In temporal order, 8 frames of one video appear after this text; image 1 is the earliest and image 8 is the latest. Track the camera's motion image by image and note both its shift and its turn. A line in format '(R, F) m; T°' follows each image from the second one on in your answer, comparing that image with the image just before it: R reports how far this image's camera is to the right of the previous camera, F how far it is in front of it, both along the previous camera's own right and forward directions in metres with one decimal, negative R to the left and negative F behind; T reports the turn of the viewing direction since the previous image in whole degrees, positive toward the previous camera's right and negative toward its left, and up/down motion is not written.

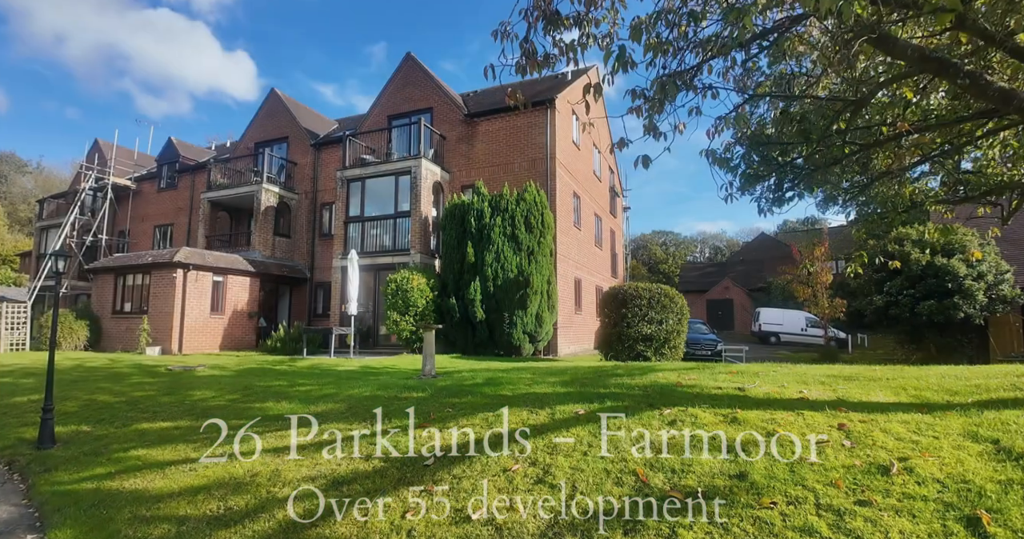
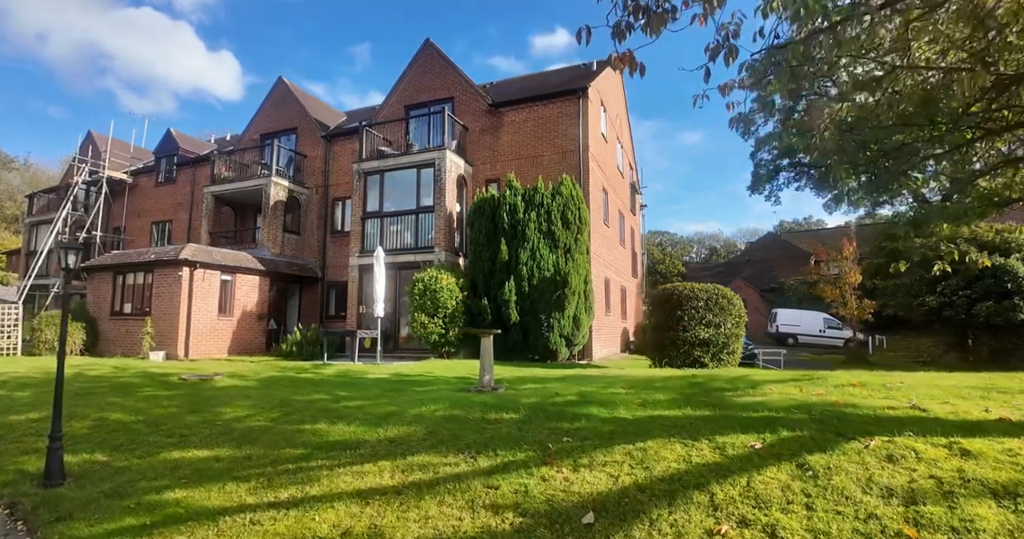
(-1.2, +1.1) m; +1°
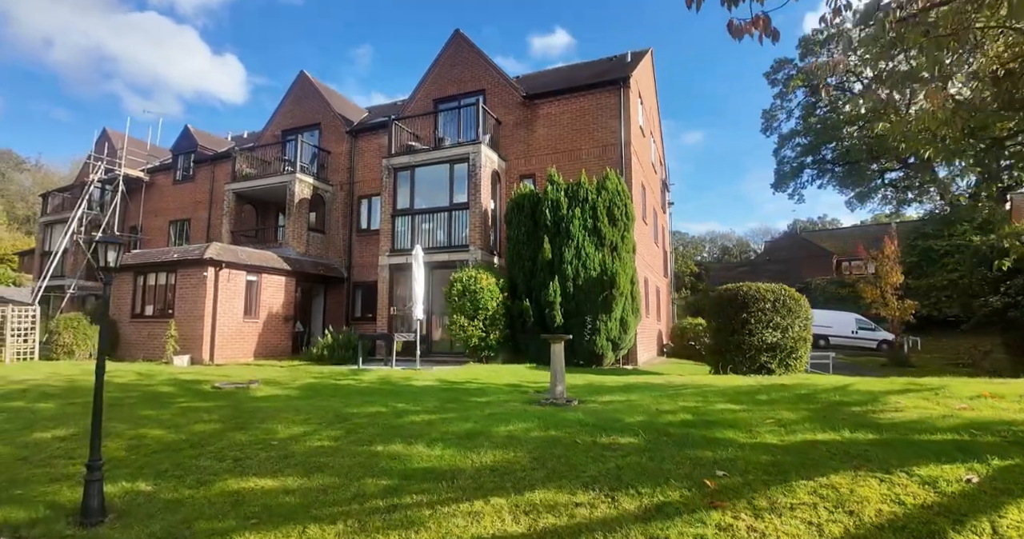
(-0.9, +0.8) m; -1°
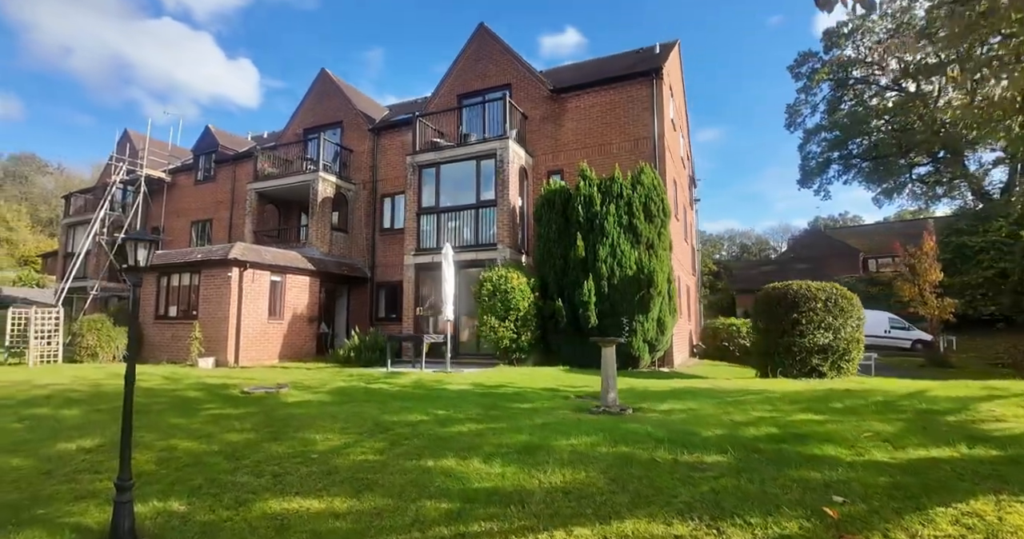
(-0.4, +0.5) m; -1°
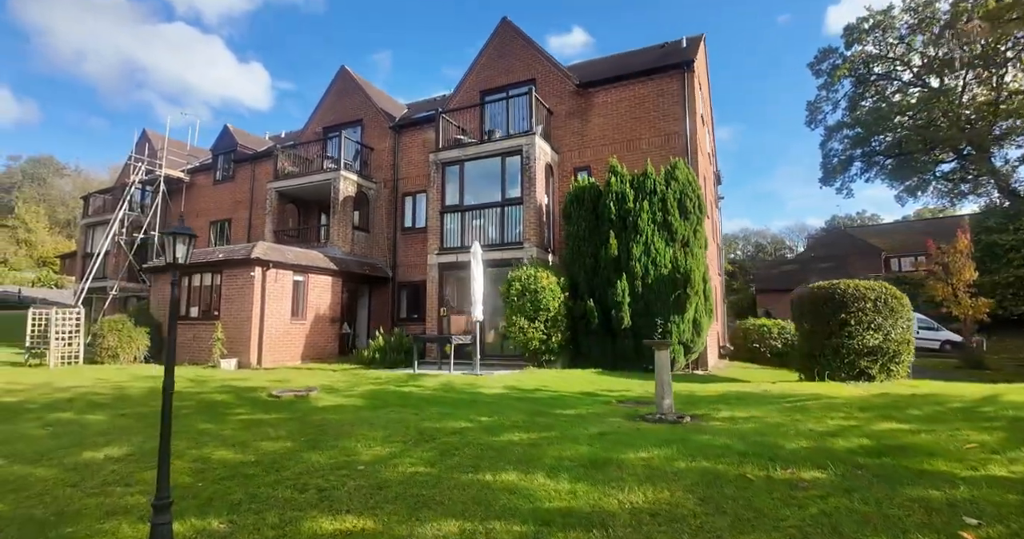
(-0.4, +0.4) m; -1°
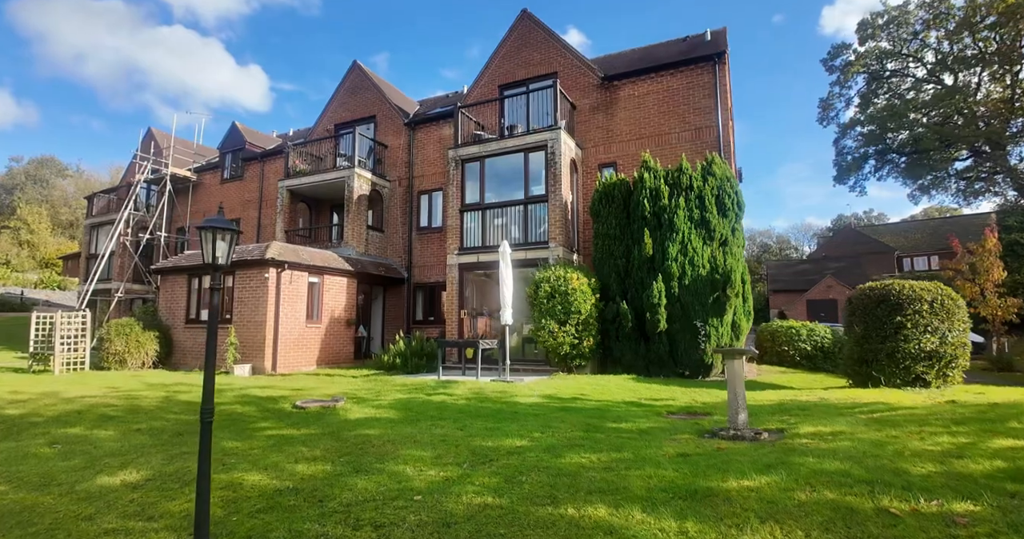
(-0.6, +0.6) m; 0°
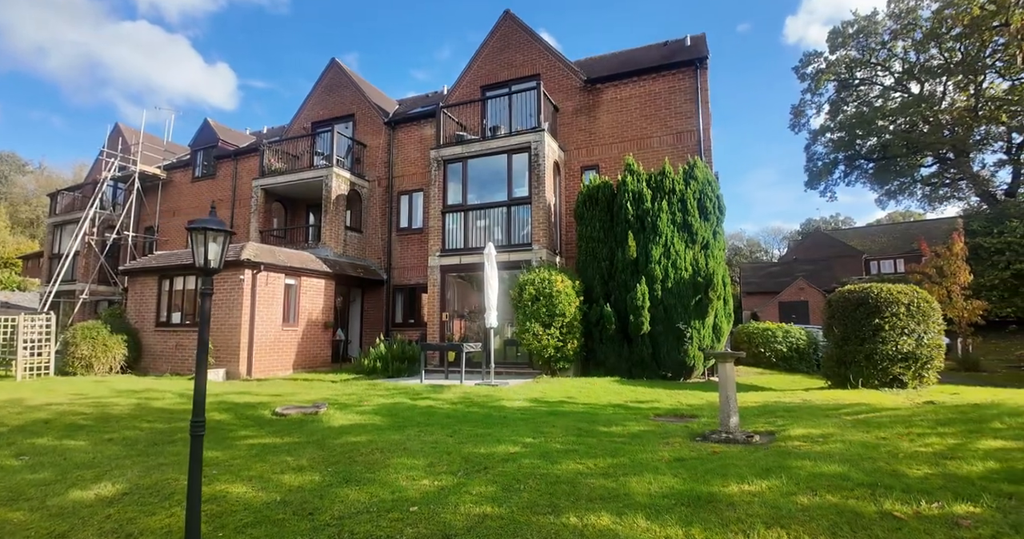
(-0.2, +0.1) m; +3°
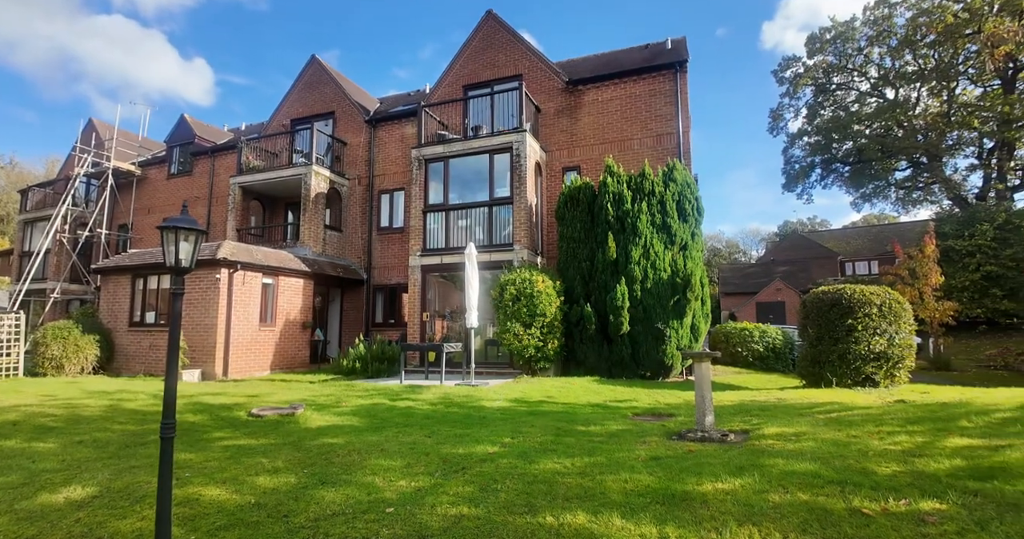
(0.0, 0.0) m; +2°
